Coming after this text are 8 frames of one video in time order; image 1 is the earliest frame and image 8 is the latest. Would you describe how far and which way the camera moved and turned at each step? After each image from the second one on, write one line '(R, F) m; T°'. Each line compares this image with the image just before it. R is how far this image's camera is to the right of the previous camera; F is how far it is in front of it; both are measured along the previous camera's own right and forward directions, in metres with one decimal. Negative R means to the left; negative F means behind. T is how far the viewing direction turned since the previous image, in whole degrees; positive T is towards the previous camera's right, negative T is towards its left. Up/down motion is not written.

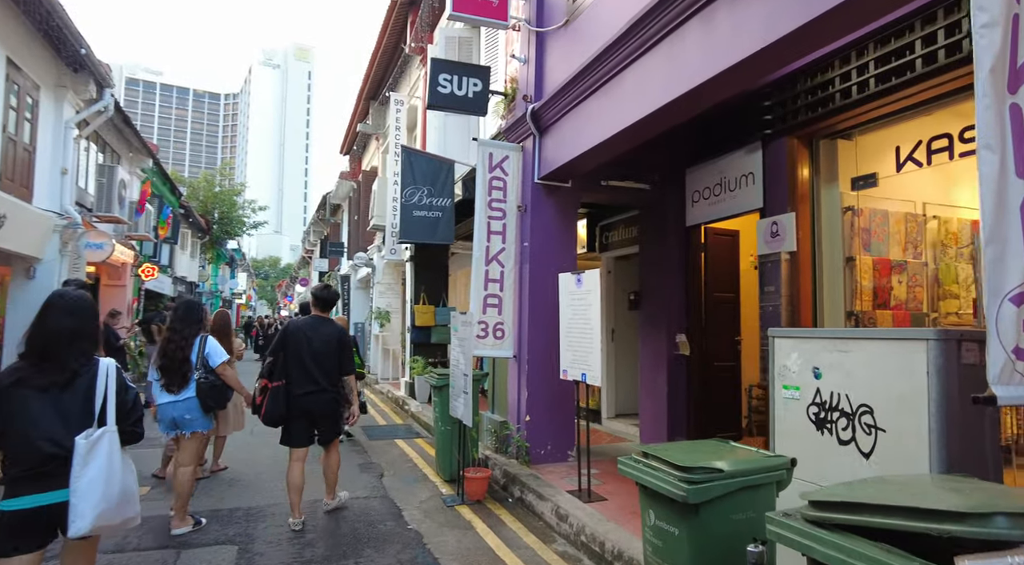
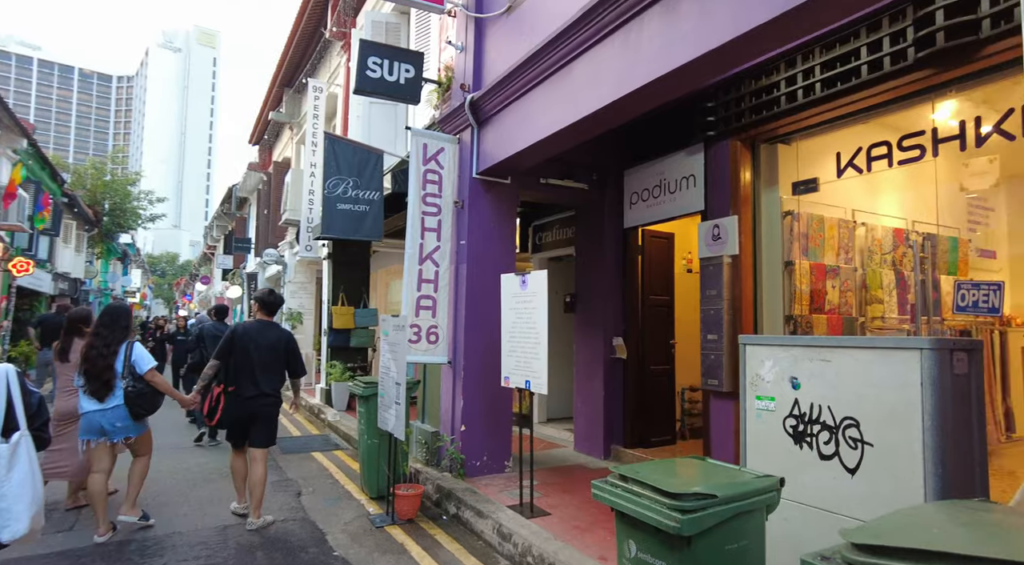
(-0.2, +0.4) m; +8°
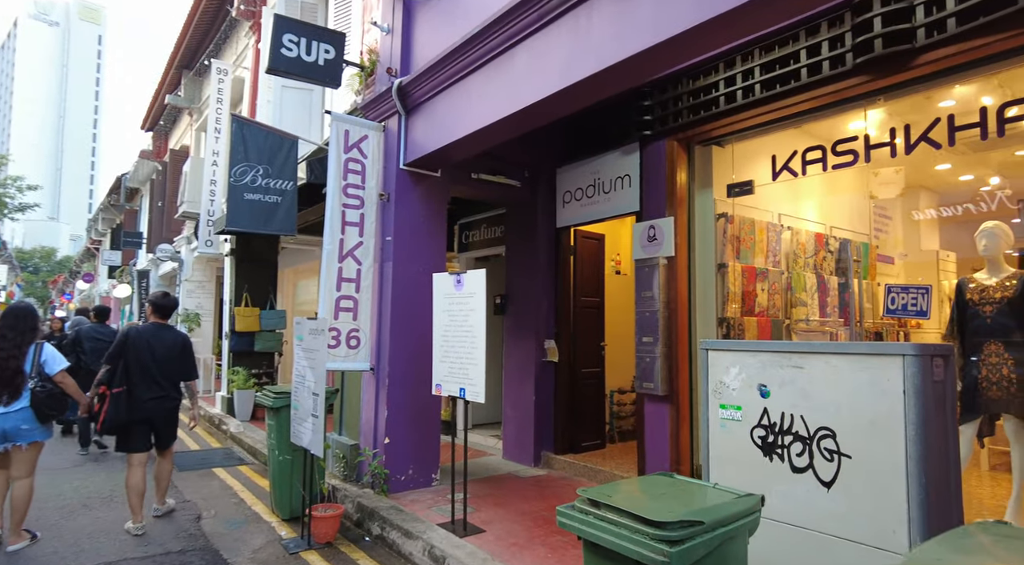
(-0.1, +0.3) m; +8°
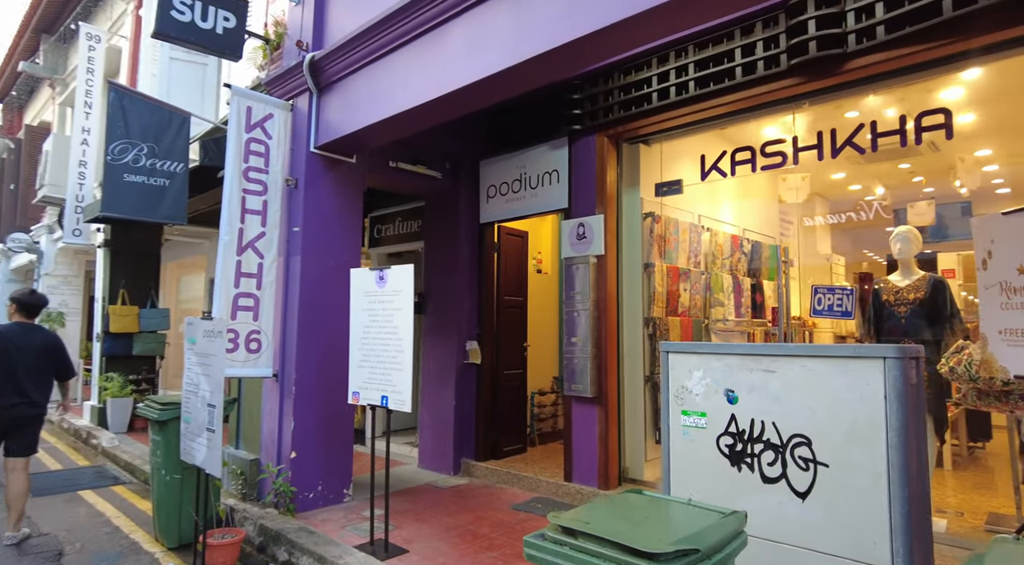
(-0.2, +0.3) m; +9°
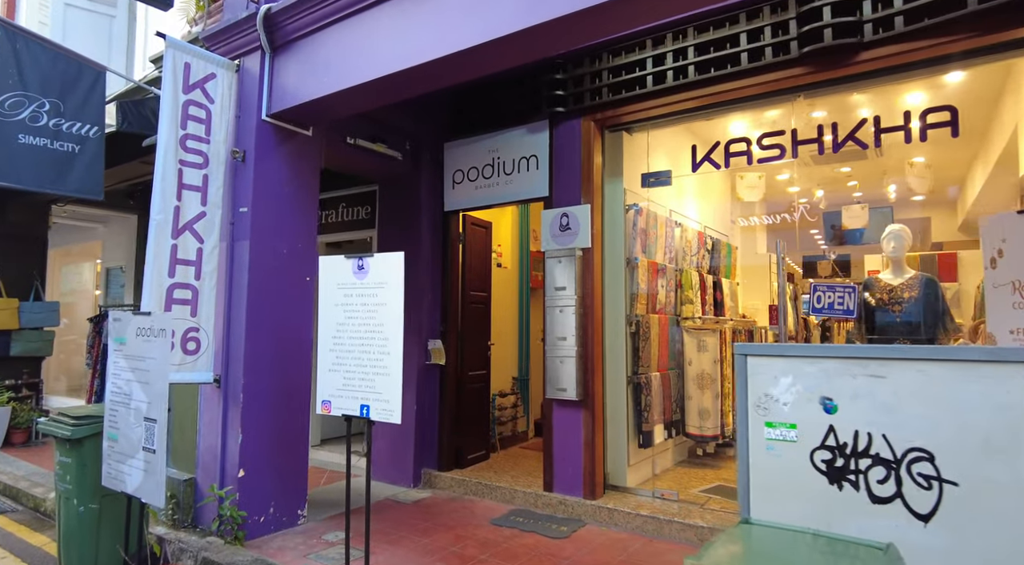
(-0.5, +0.5) m; +9°
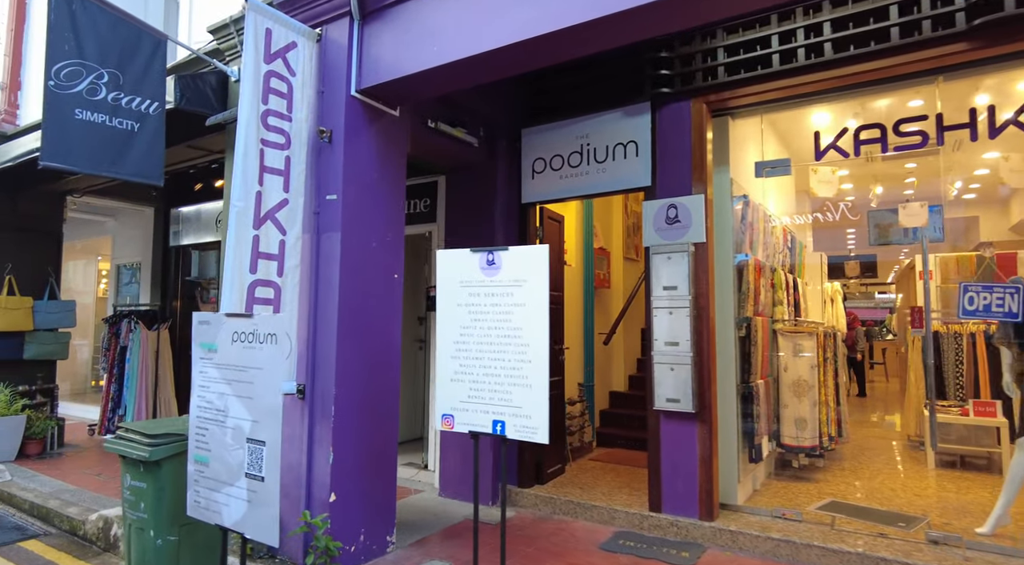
(-0.8, +0.5) m; +1°
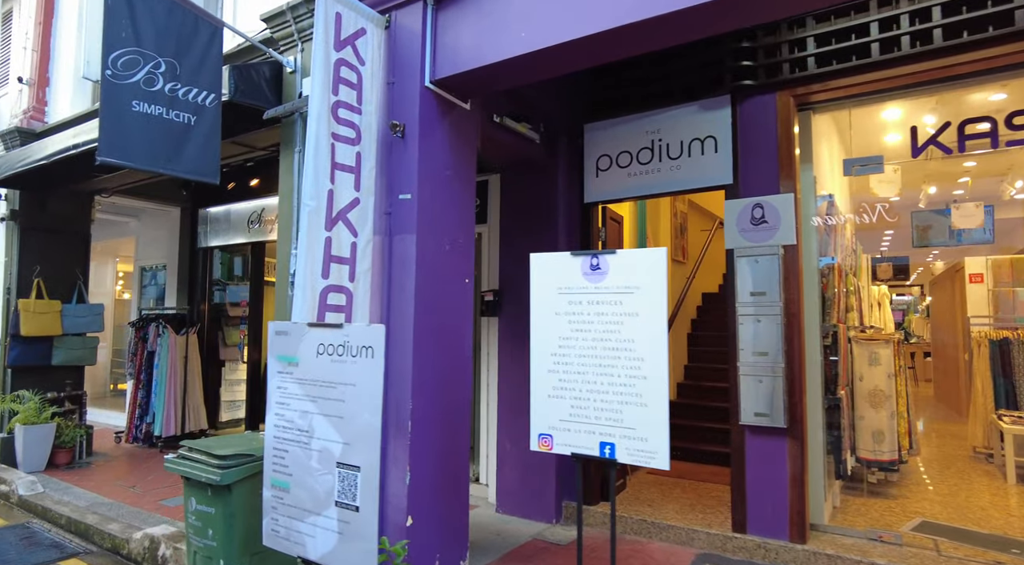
(-0.5, +0.3) m; 0°
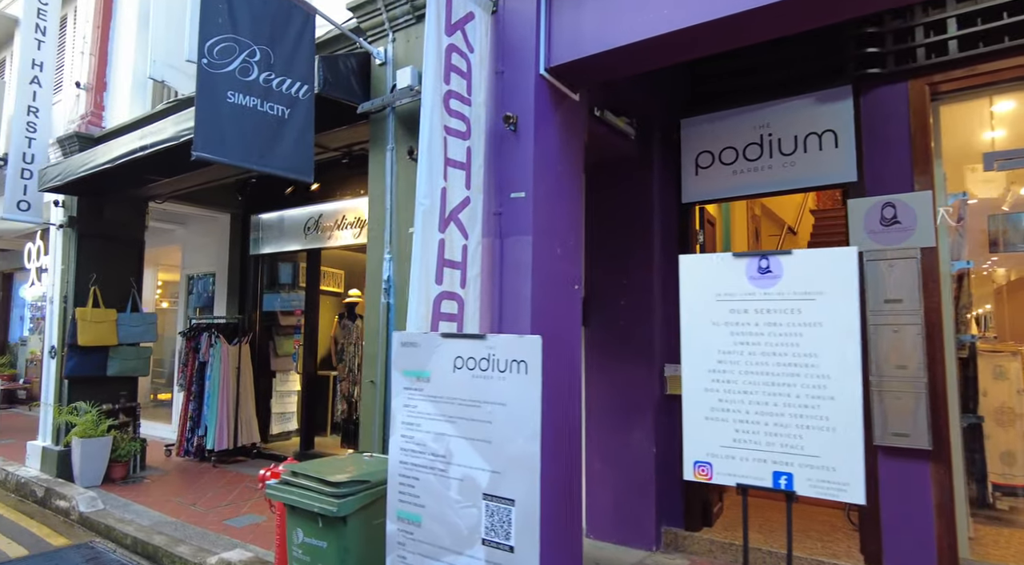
(-0.5, +0.3) m; -2°
